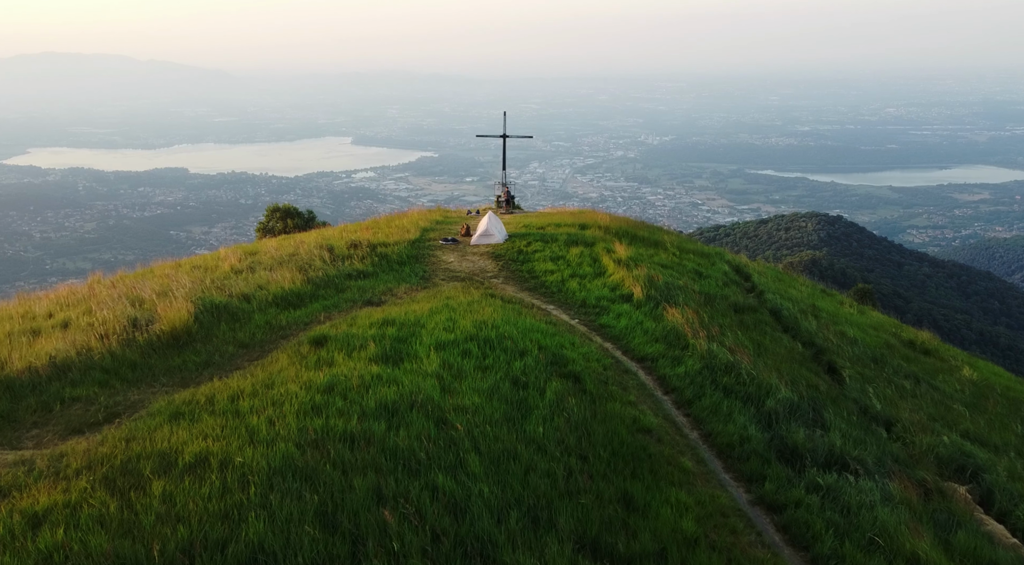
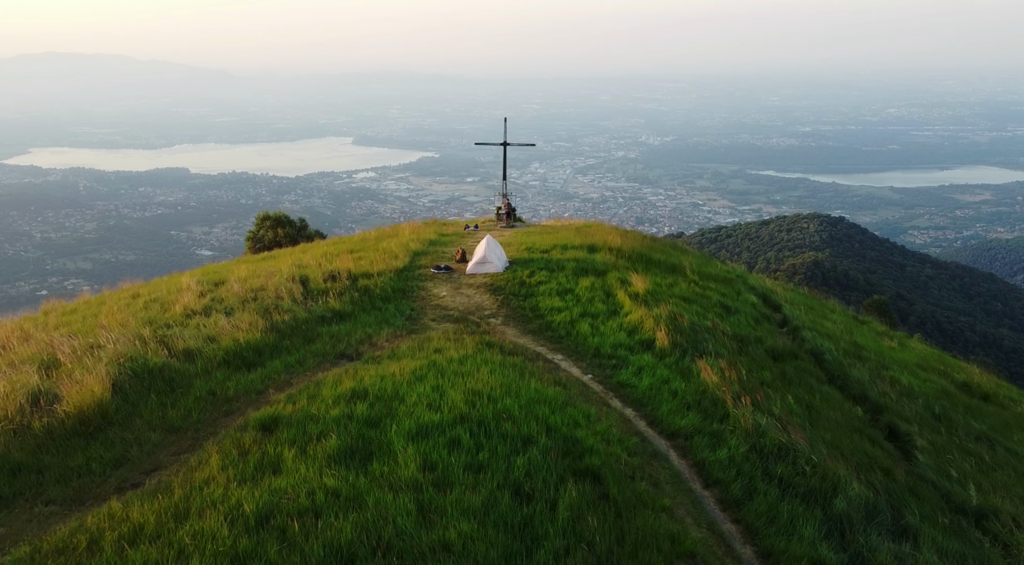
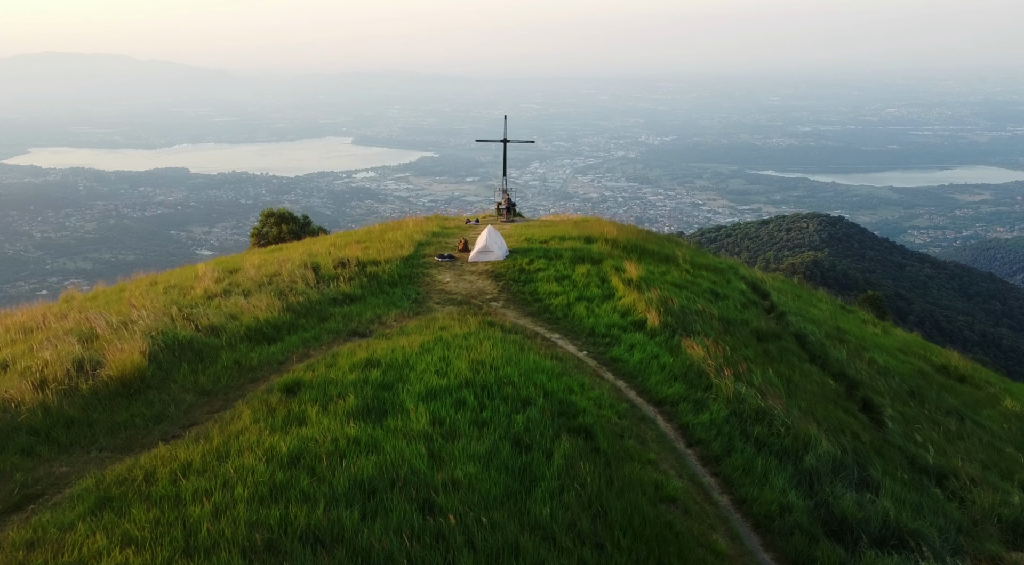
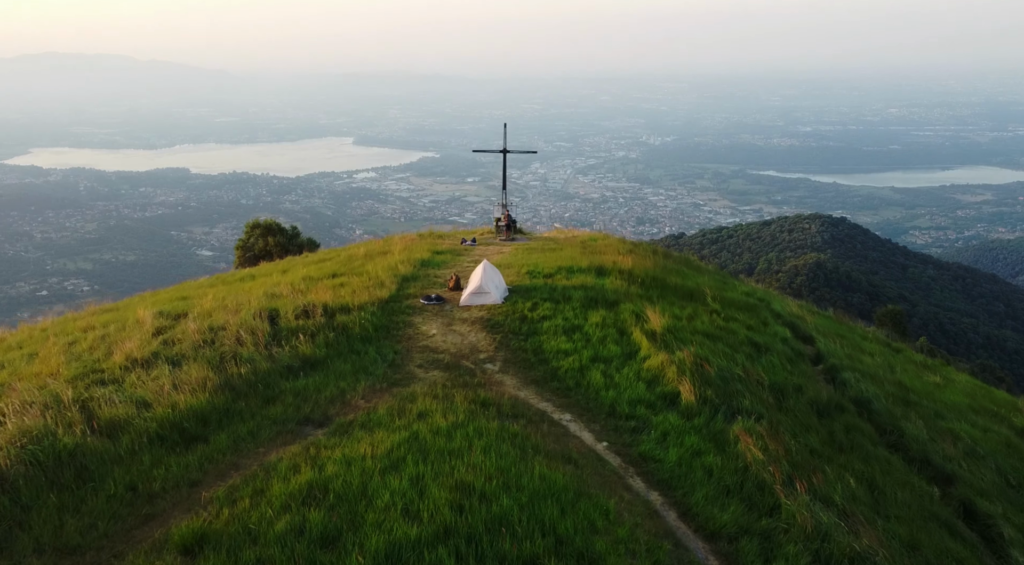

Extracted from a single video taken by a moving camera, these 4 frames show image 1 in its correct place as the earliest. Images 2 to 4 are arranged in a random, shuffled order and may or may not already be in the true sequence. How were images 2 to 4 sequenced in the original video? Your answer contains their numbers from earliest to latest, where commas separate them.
3, 2, 4
